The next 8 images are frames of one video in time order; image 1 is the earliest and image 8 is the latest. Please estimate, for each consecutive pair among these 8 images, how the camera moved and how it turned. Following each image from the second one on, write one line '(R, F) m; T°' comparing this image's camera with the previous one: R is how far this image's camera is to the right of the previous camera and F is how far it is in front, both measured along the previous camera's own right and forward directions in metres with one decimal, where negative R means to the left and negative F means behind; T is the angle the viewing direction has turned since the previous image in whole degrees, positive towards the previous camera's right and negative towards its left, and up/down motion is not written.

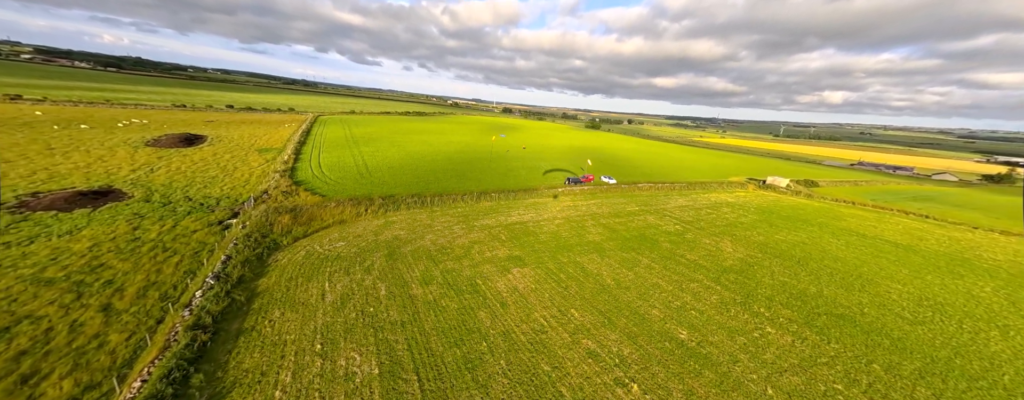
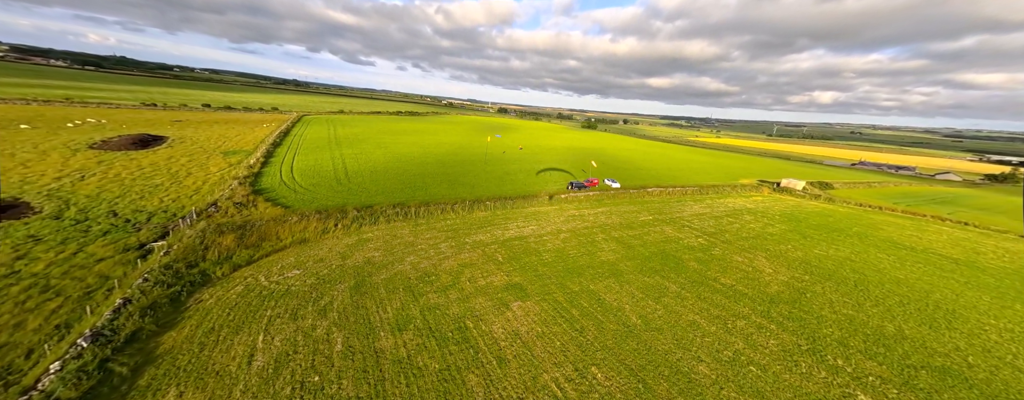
(-0.2, +4.0) m; +1°
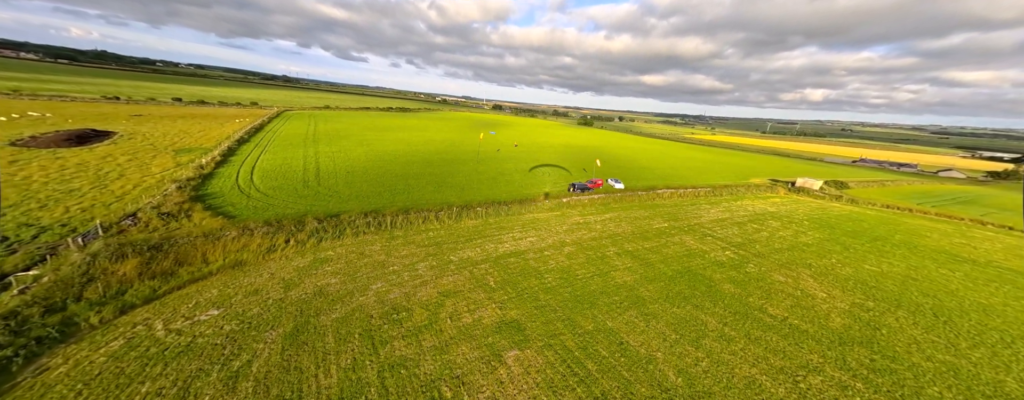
(+0.1, +4.1) m; +1°
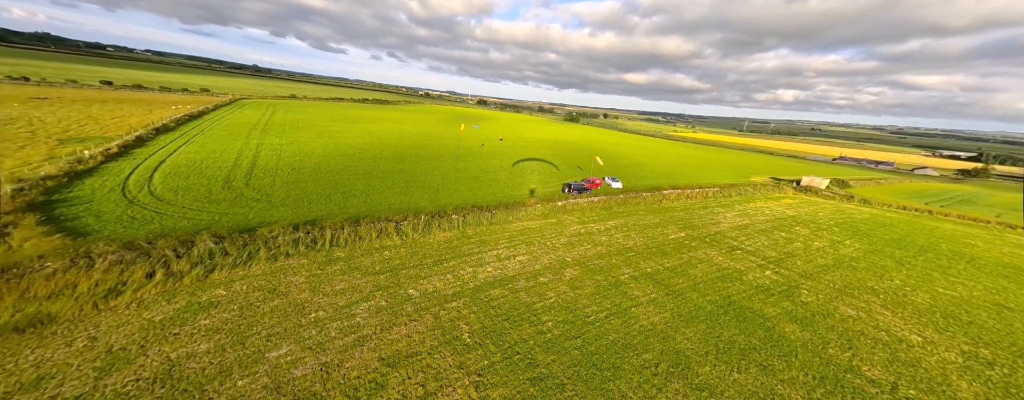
(0.0, +5.3) m; +3°
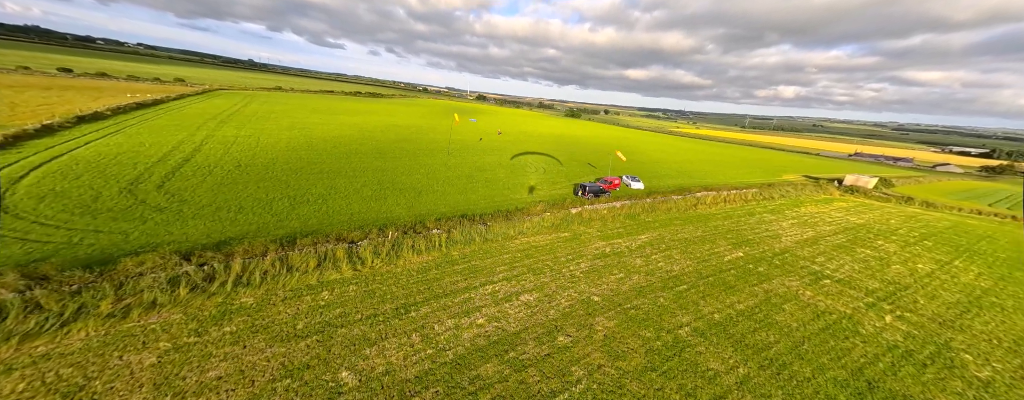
(-0.1, +5.4) m; 0°
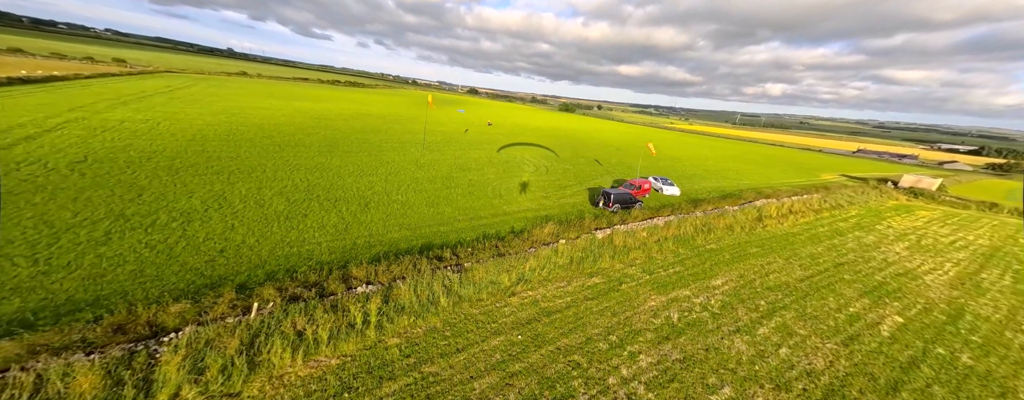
(0.0, +7.2) m; +2°
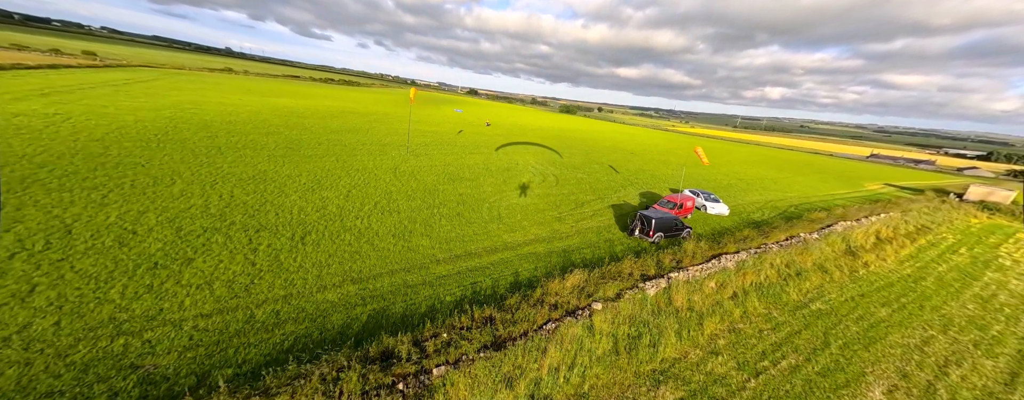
(-0.2, +4.6) m; 0°
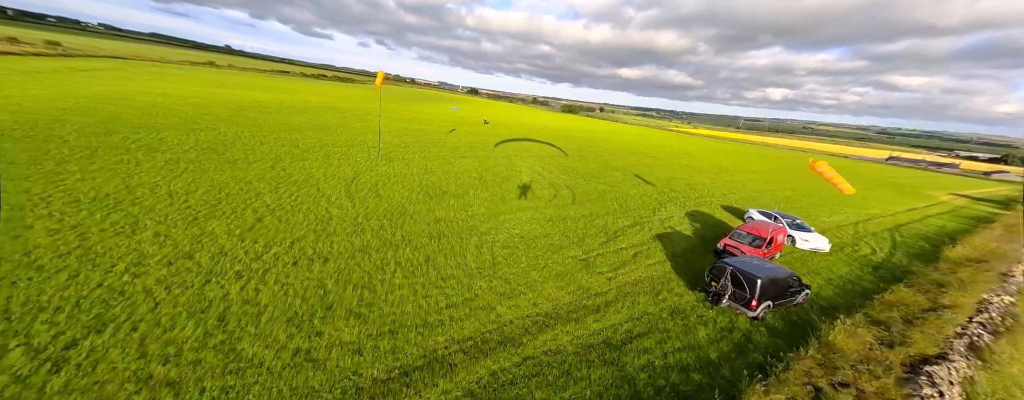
(0.0, +5.2) m; 0°
